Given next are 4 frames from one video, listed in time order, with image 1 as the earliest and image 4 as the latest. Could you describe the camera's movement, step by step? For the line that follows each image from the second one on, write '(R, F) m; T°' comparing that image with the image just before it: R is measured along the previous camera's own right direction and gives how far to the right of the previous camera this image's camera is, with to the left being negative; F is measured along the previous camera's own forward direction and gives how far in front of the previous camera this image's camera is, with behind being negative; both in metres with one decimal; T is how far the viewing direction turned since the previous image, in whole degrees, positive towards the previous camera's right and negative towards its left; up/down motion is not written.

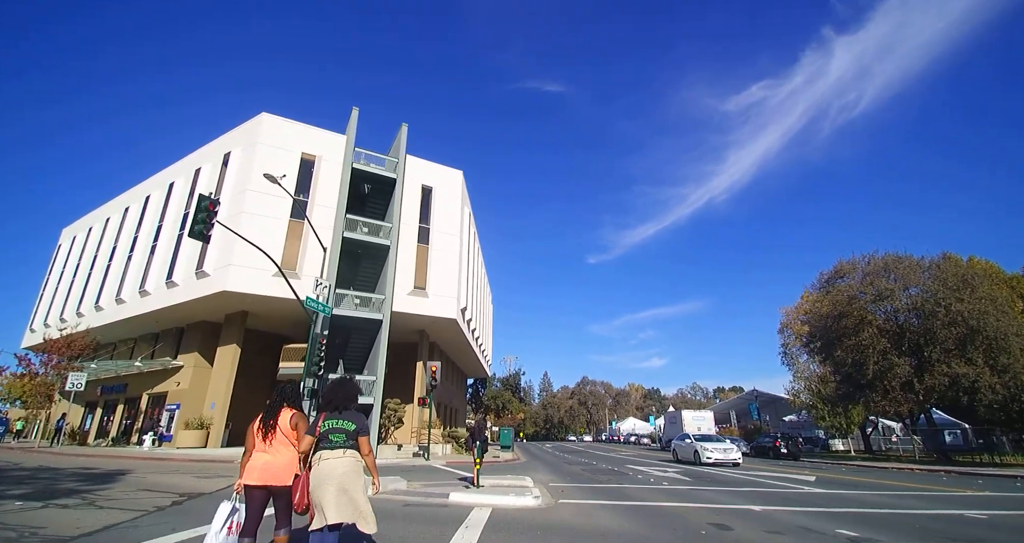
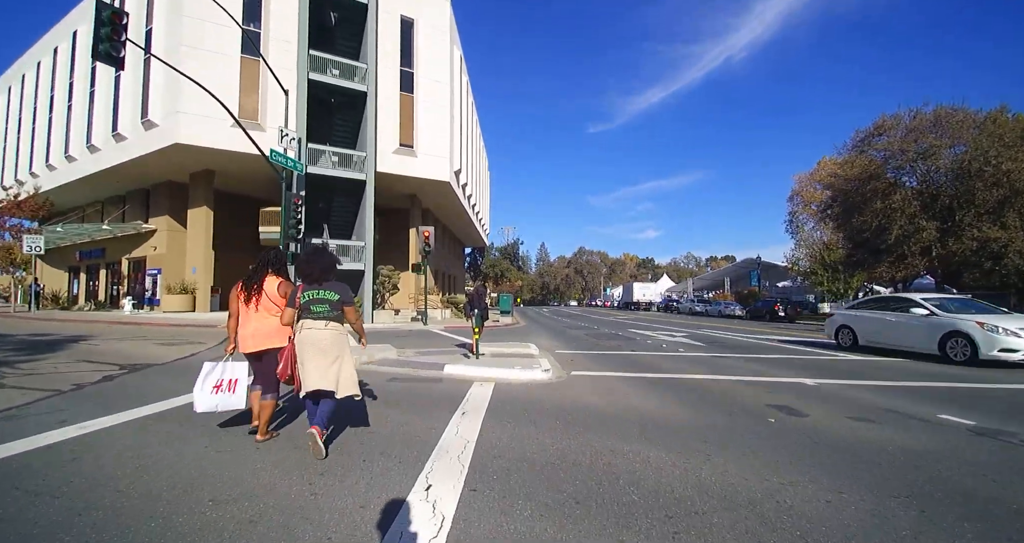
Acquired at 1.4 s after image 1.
(-0.1, +2.2) m; 0°
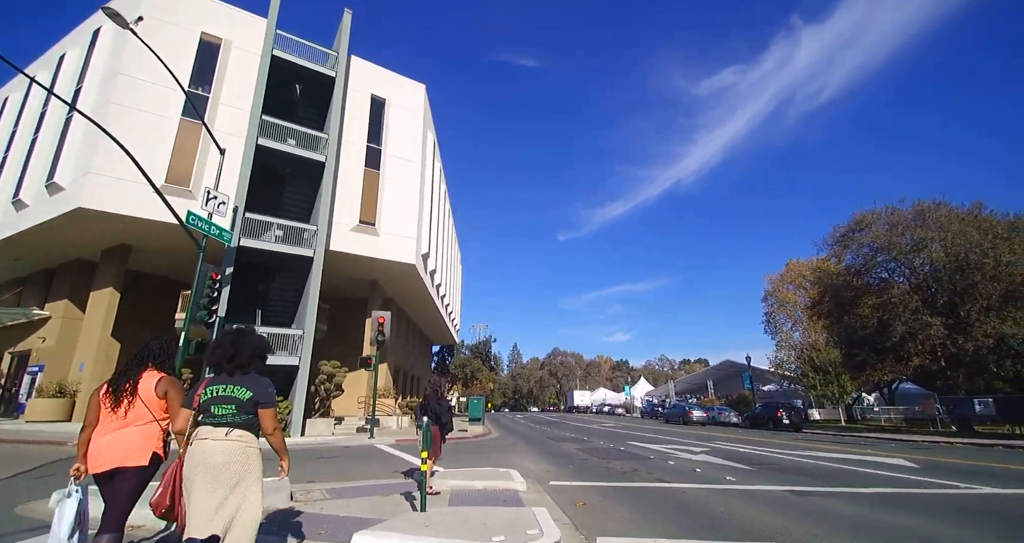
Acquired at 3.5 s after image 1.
(-0.1, +3.4) m; +3°
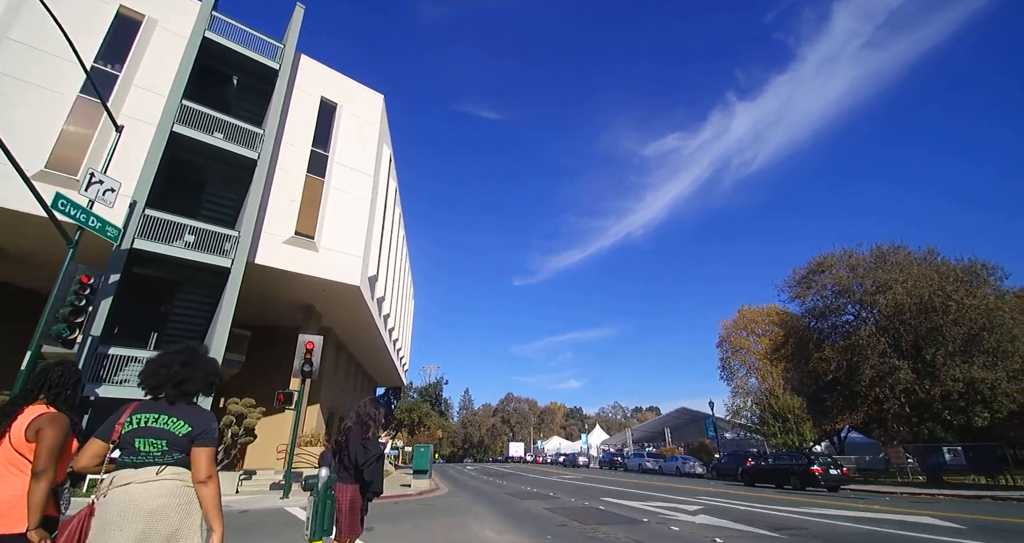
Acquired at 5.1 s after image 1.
(-0.2, +2.4) m; +5°
